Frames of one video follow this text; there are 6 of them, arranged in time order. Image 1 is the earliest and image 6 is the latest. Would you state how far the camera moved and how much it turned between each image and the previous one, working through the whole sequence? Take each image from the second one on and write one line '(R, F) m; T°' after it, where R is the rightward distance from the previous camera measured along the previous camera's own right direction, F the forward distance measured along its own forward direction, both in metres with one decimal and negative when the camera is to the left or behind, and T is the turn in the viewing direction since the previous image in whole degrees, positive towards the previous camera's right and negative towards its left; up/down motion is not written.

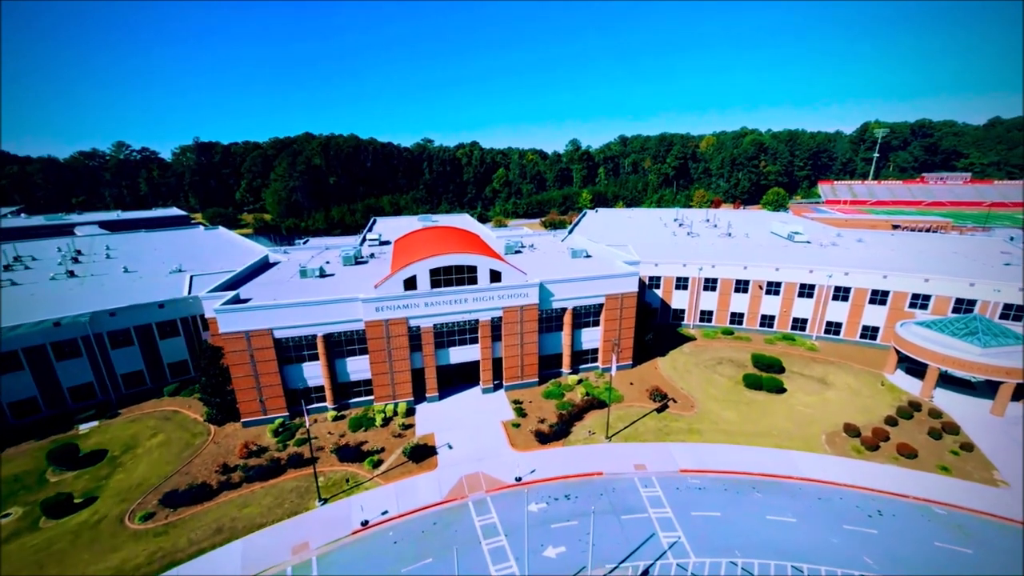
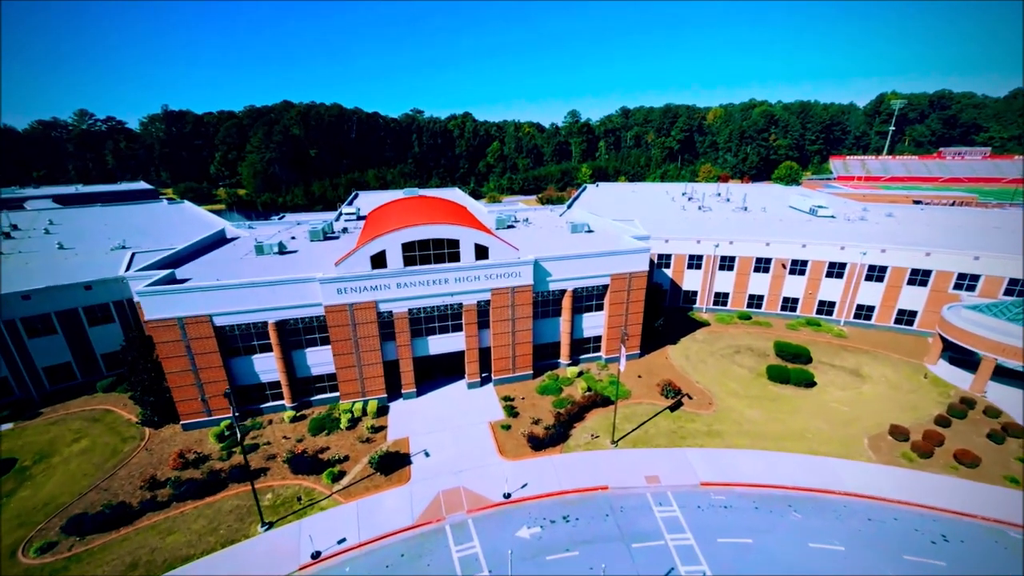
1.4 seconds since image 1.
(+0.3, +6.8) m; +1°
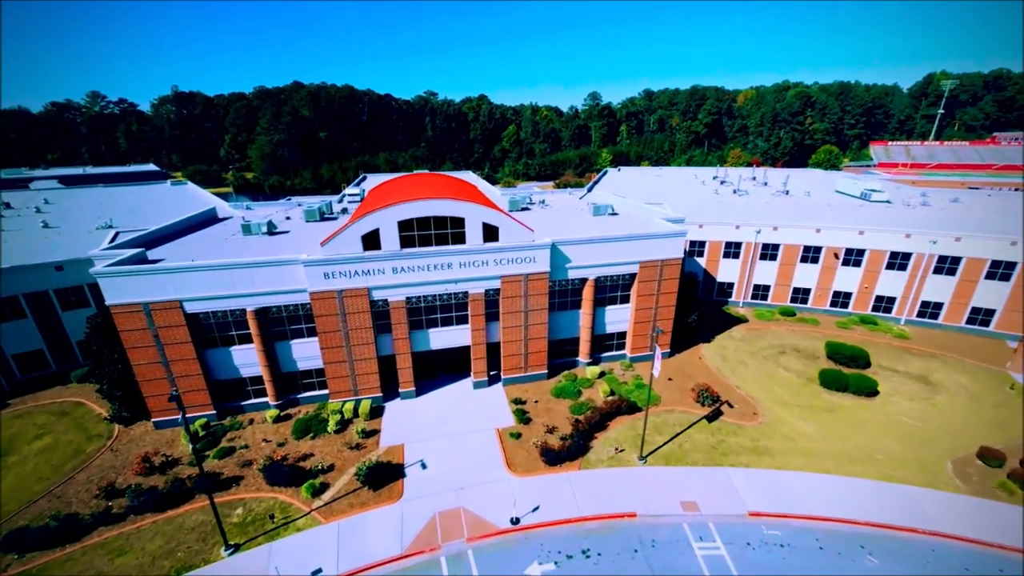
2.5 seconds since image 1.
(+0.1, +5.0) m; -2°
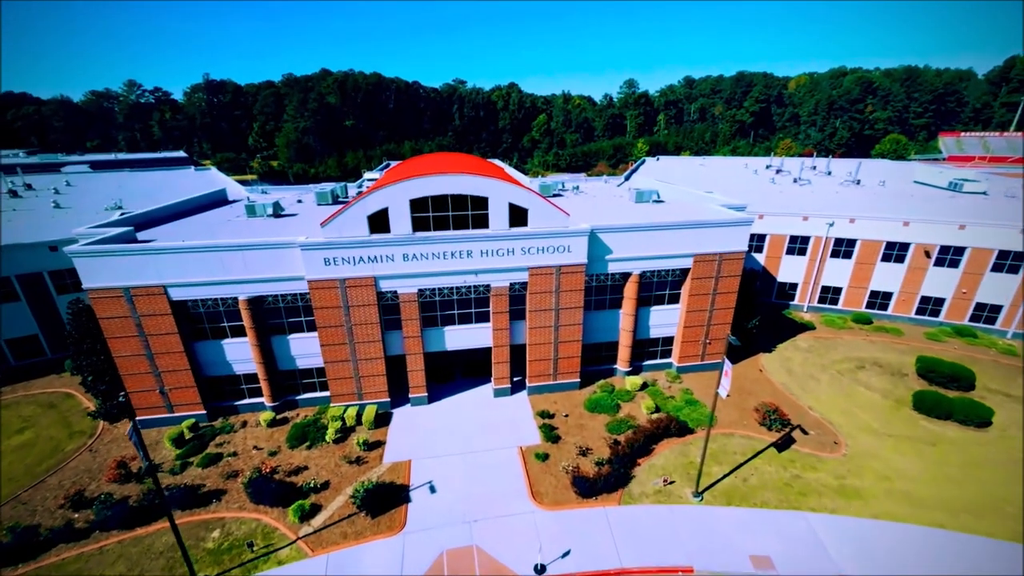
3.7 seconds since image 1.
(-0.1, +4.8) m; -3°
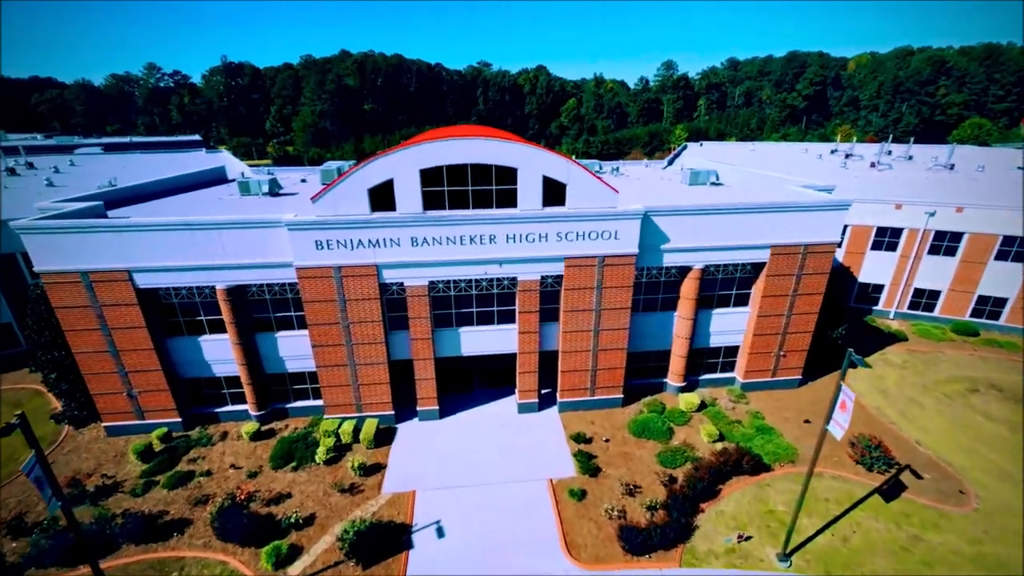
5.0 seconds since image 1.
(-0.5, +5.3) m; -3°
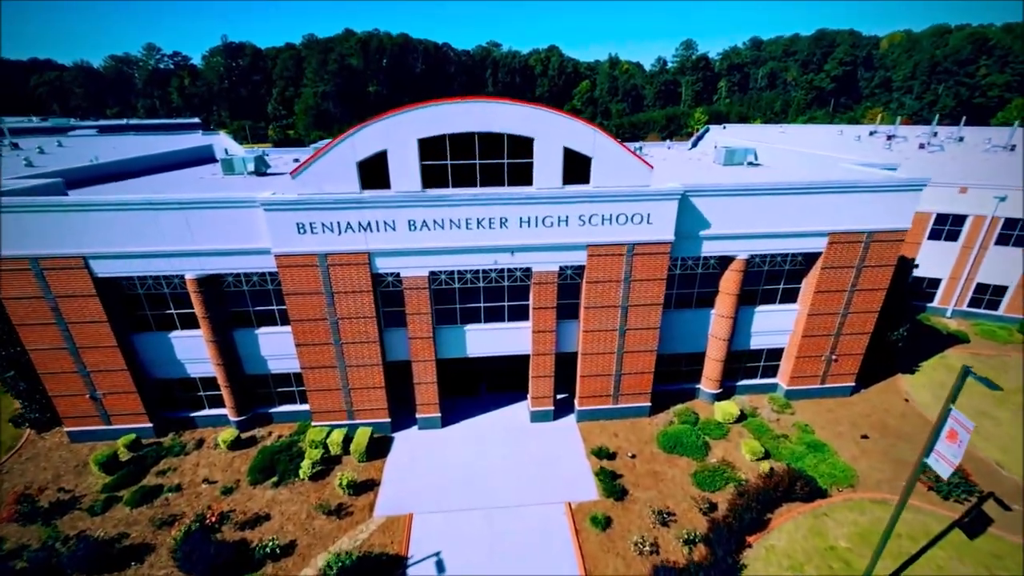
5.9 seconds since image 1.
(-0.3, +3.2) m; -1°
